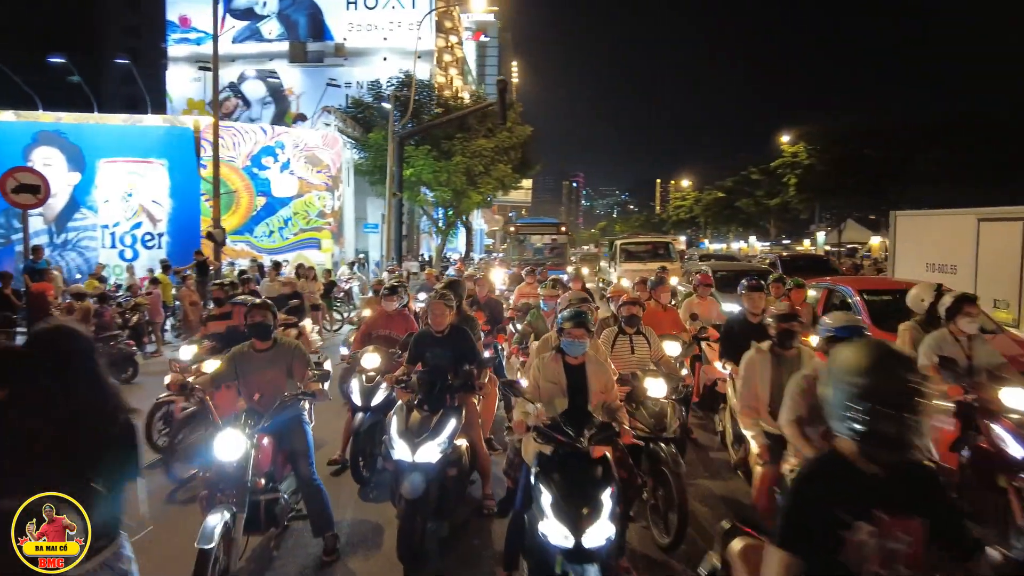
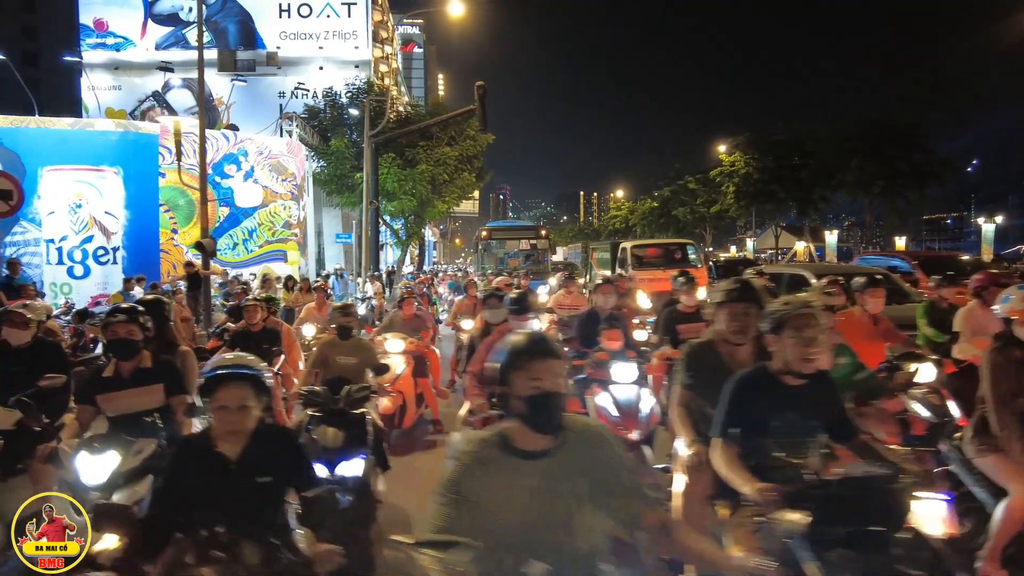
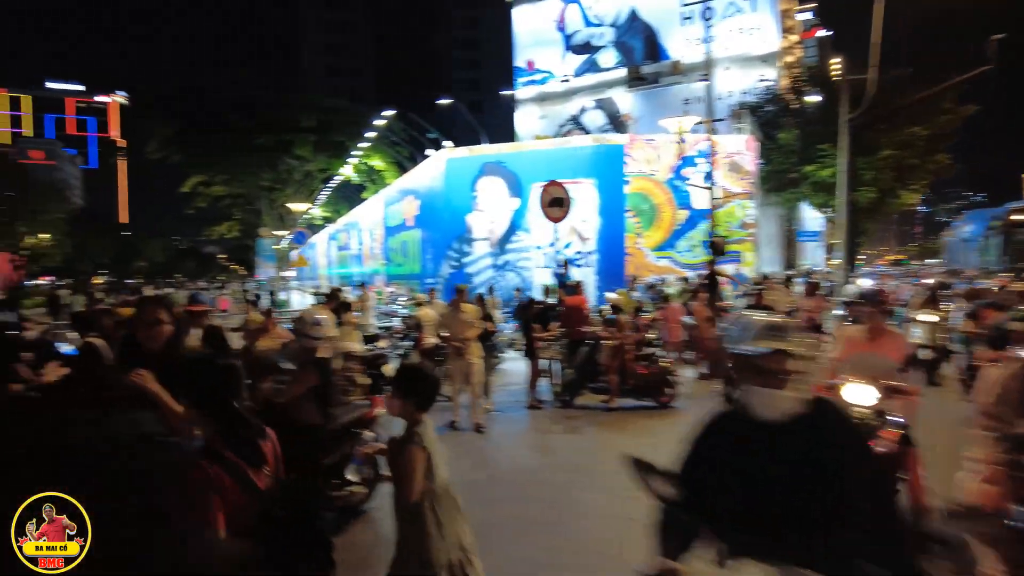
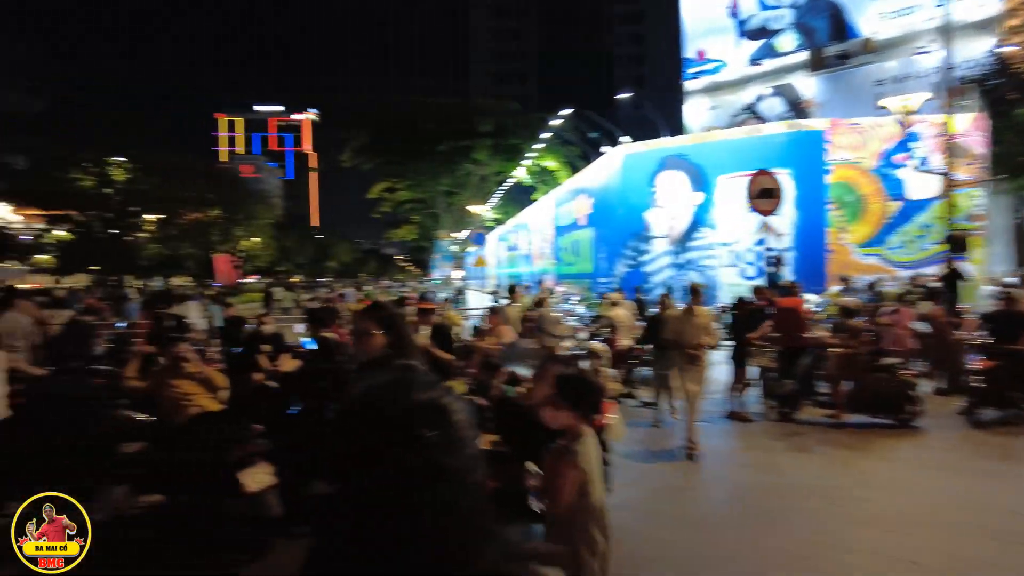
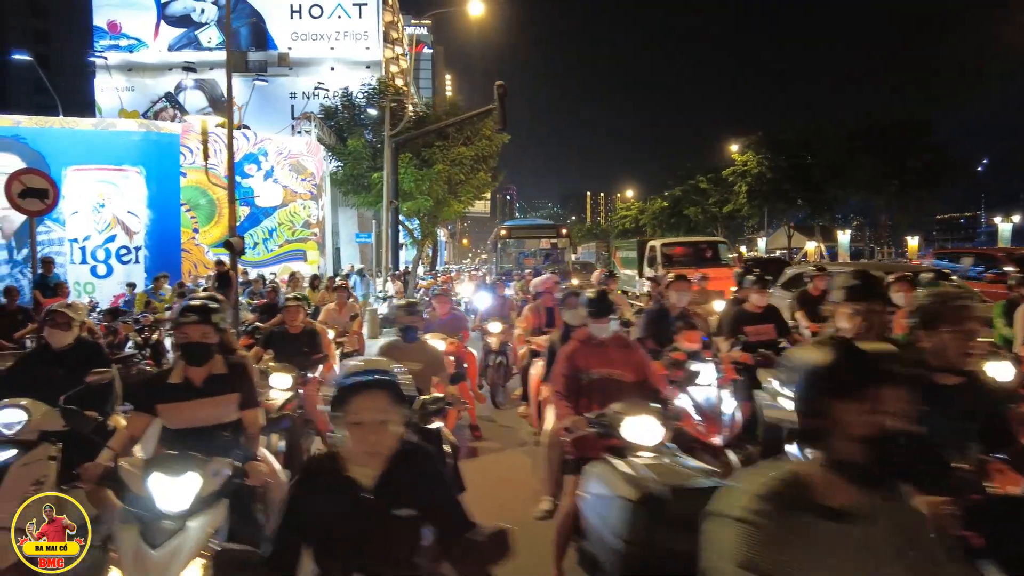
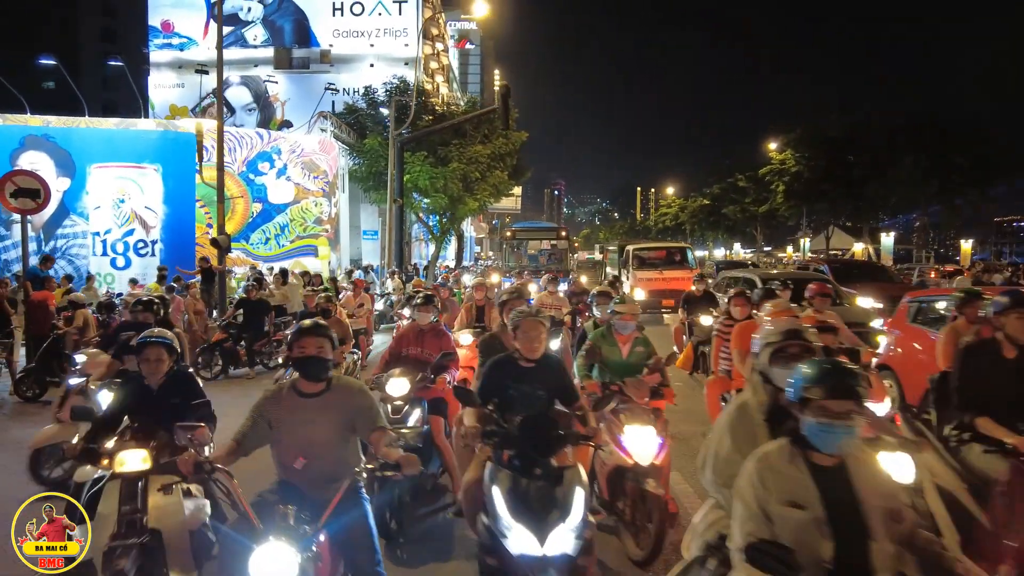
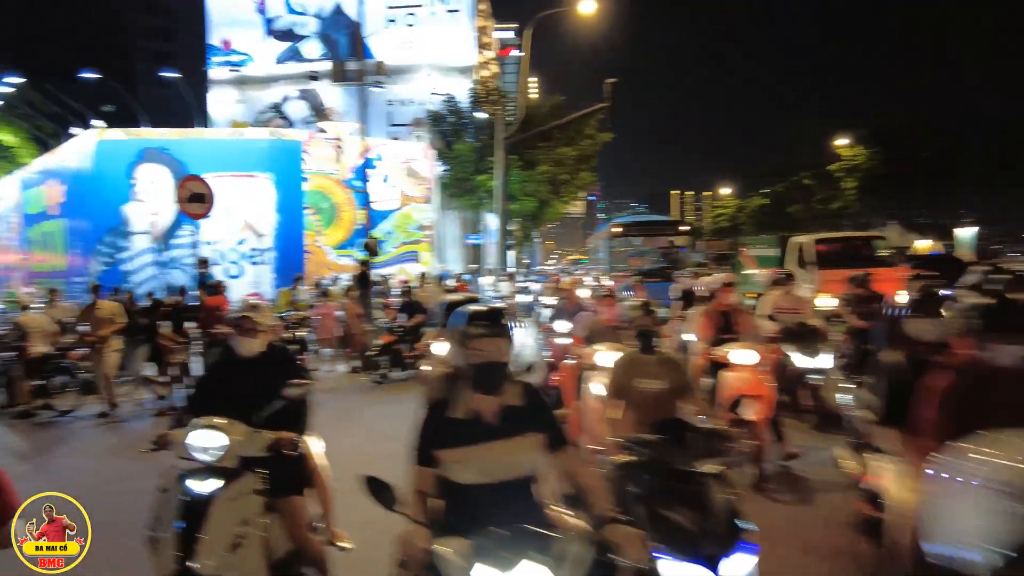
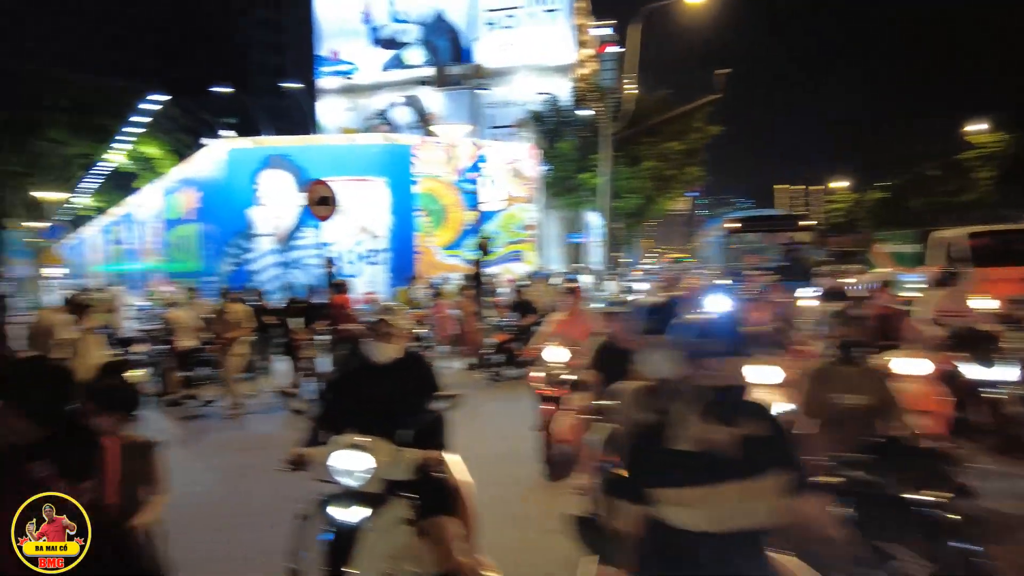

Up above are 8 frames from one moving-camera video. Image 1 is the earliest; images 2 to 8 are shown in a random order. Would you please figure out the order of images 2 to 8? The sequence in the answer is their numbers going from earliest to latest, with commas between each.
6, 2, 5, 7, 8, 3, 4
